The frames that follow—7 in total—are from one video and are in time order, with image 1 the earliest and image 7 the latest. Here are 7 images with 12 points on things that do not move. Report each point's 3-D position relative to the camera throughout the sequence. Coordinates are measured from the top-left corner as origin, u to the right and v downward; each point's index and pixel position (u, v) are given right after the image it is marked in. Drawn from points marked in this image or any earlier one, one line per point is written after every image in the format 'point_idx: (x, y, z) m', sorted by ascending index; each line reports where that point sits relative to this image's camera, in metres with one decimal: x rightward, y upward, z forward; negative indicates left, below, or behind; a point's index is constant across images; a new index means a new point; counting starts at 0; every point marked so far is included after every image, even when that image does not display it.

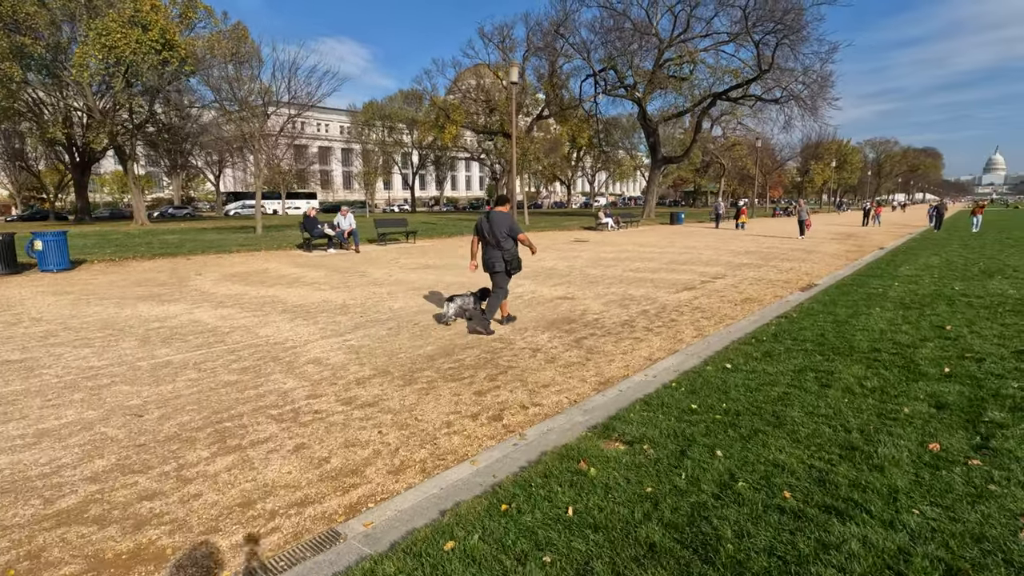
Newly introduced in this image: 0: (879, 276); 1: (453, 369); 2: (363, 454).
0: (+7.4, +0.2, +10.8) m
1: (-0.6, -0.8, +5.3) m
2: (-1.0, -1.1, +3.6) m
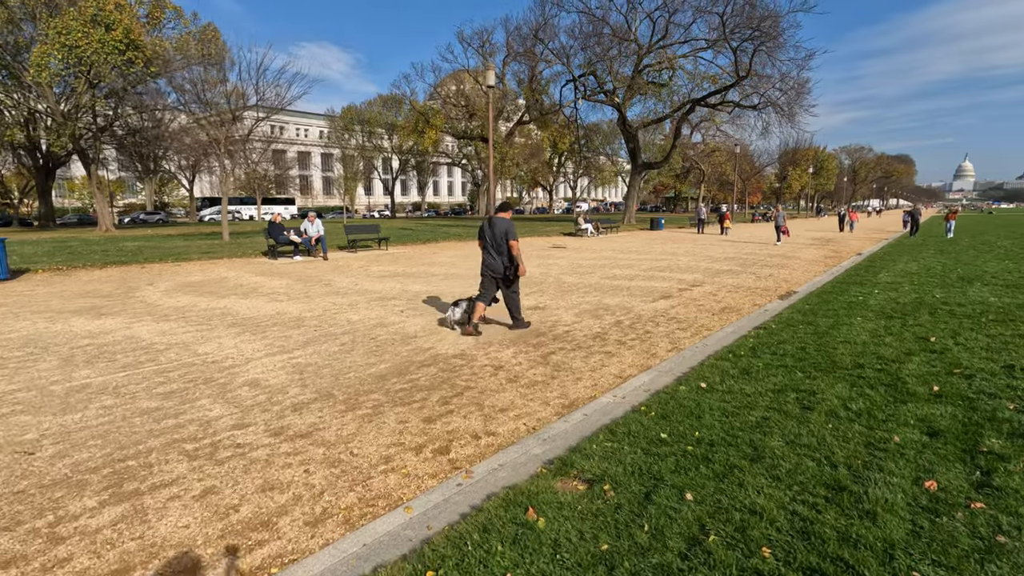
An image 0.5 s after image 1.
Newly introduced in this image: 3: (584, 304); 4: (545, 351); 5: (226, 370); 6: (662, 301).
0: (+6.8, +0.1, +10.6) m
1: (-1.0, -0.9, +4.9) m
2: (-1.3, -1.2, +3.1) m
3: (+1.2, -0.3, +9.1) m
4: (+0.4, -0.7, +6.2) m
5: (-2.9, -0.8, +5.4) m
6: (+2.6, -0.2, +9.4) m
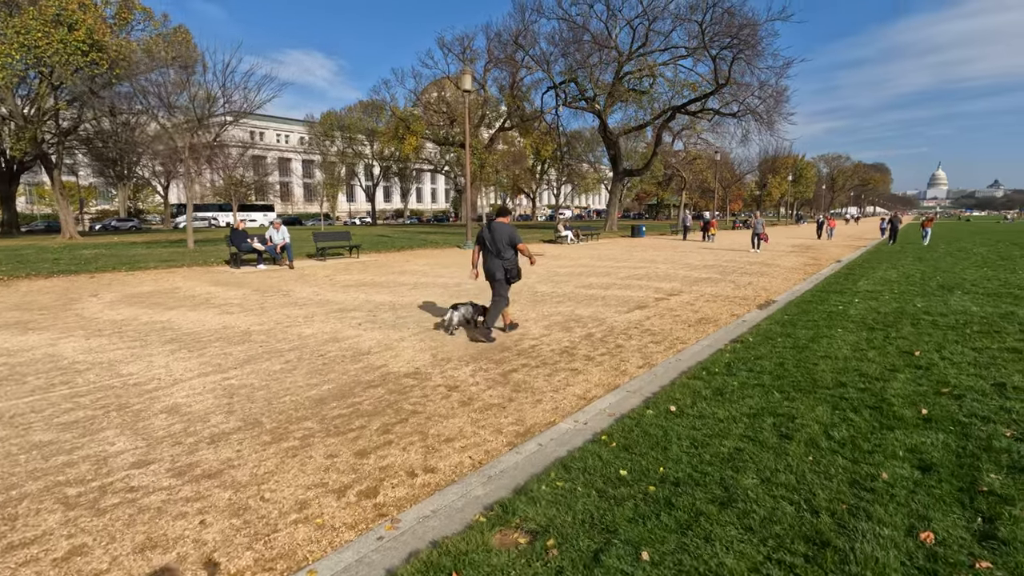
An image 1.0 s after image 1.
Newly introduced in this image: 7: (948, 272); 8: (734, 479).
0: (+6.2, -0.1, +10.3) m
1: (-1.4, -1.1, +4.3) m
2: (-1.7, -1.3, +2.5) m
3: (+0.7, -0.4, +8.6) m
4: (0.0, -0.9, +5.7) m
5: (-3.3, -0.9, +4.8) m
6: (+2.1, -0.4, +9.0) m
7: (+10.4, +0.4, +12.8) m
8: (+1.2, -1.1, +3.0) m
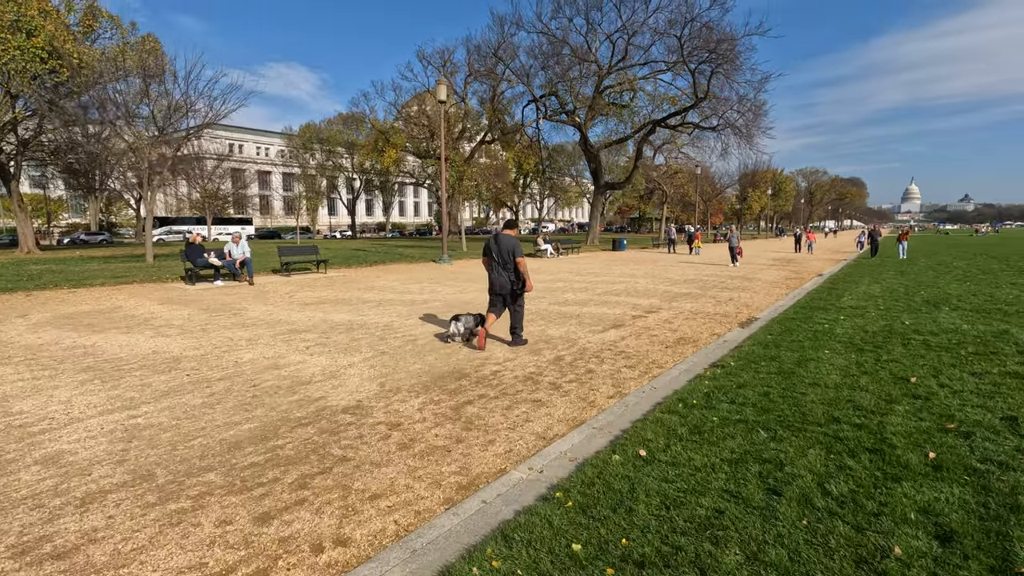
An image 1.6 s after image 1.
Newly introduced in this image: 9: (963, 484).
0: (+5.7, -0.4, +9.8) m
1: (-1.8, -1.2, +3.7) m
2: (-2.0, -1.4, +1.8) m
3: (+0.2, -0.7, +8.0) m
4: (-0.5, -1.1, +5.1) m
5: (-3.7, -1.1, +4.1) m
6: (+1.6, -0.7, +8.4) m
7: (+9.8, 0.0, +12.5) m
8: (+0.9, -1.2, +2.4) m
9: (+2.5, -1.1, +3.0) m
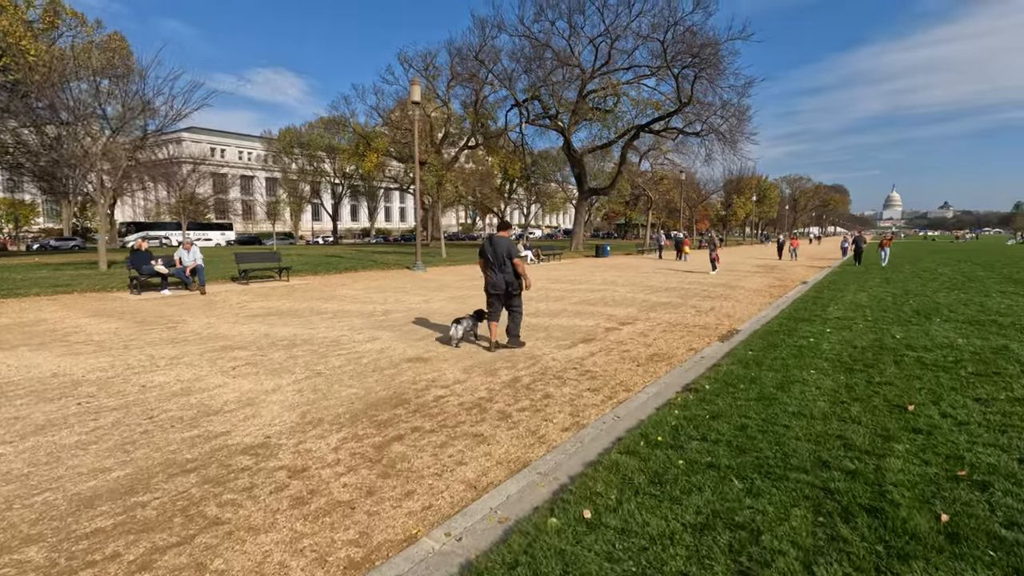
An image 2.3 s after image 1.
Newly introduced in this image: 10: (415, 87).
0: (+5.1, -0.5, +9.2) m
1: (-2.2, -1.3, +2.9) m
2: (-2.4, -1.5, +1.1) m
3: (-0.4, -0.9, +7.3) m
4: (-1.0, -1.2, +4.3) m
5: (-4.2, -1.3, +3.3) m
6: (+1.0, -0.8, +7.7) m
7: (+9.1, -0.2, +12.0) m
8: (+0.5, -1.3, +1.7) m
9: (+2.1, -1.2, +2.3) m
10: (-3.5, +7.1, +19.1) m
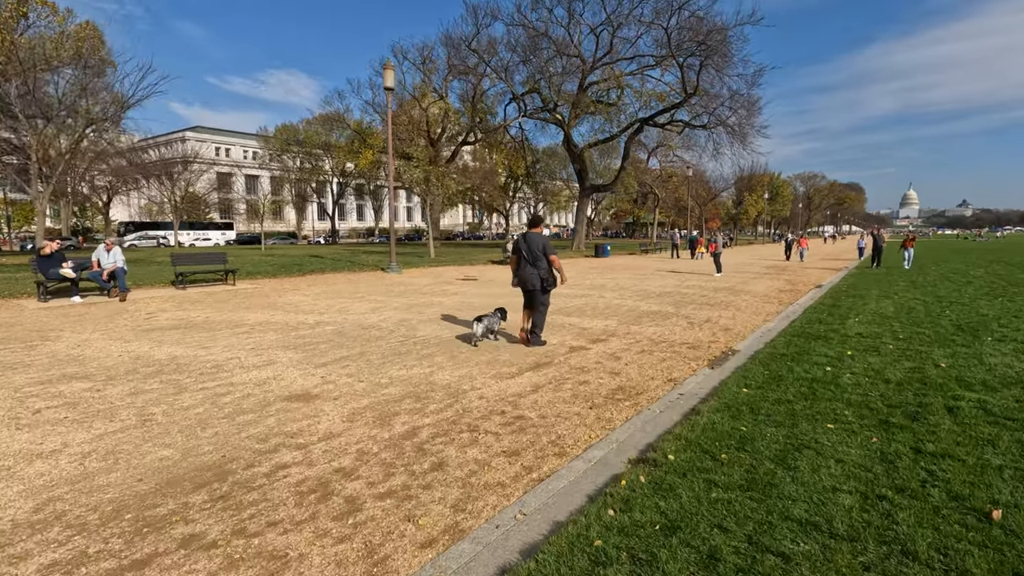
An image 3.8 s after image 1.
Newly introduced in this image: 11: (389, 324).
0: (+4.3, -0.7, +7.4) m
1: (-3.1, -1.5, +1.2) m
2: (-3.4, -1.7, -0.6) m
3: (-1.2, -1.0, +5.6) m
4: (-1.8, -1.3, +2.7) m
5: (-5.1, -1.4, +1.7) m
6: (+0.2, -1.0, +6.0) m
7: (+8.4, -0.3, +10.1) m
8: (-0.5, -1.4, 0.0) m
9: (+1.1, -1.3, +0.6) m
10: (-4.1, +7.0, +17.4) m
11: (-2.0, -0.6, +9.0) m
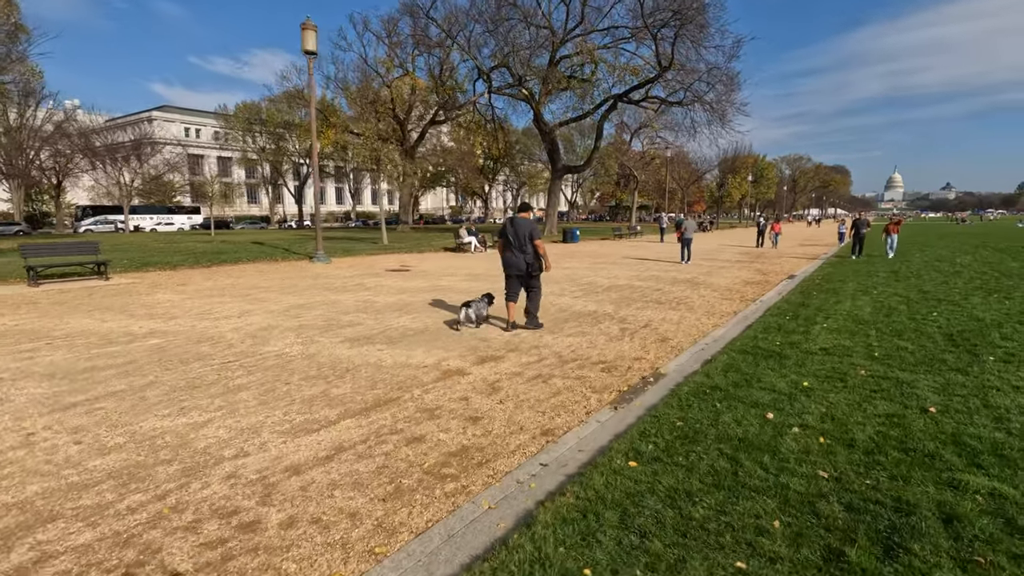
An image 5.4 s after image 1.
0: (+2.8, -0.7, +5.7) m
1: (-4.5, -1.7, -0.6) m
2: (-4.7, -2.0, -2.4) m
3: (-2.7, -1.1, +3.8) m
4: (-3.2, -1.5, +0.8) m
5: (-6.4, -1.6, -0.2) m
6: (-1.3, -1.0, +4.2) m
7: (+6.8, -0.2, +8.5) m
8: (-1.8, -1.7, -1.8) m
9: (-0.2, -1.6, -1.2) m
10: (-5.8, +7.2, +15.3) m
11: (-3.6, -0.6, +7.1) m
